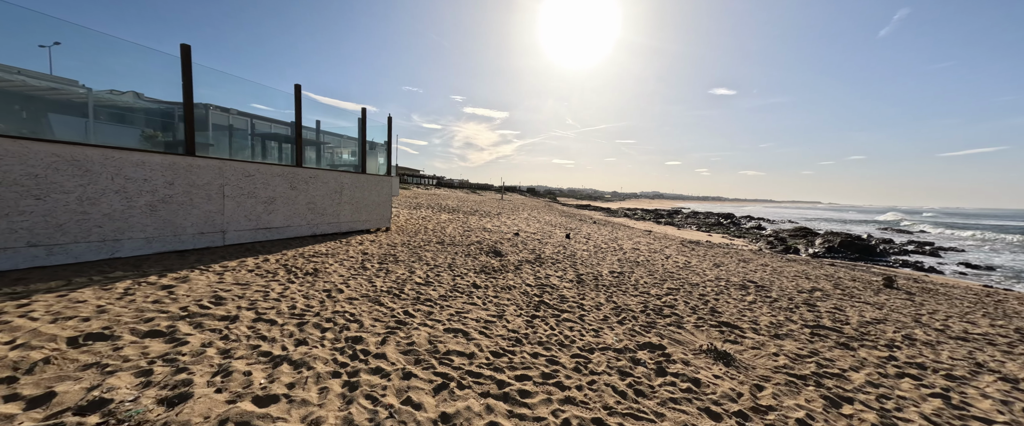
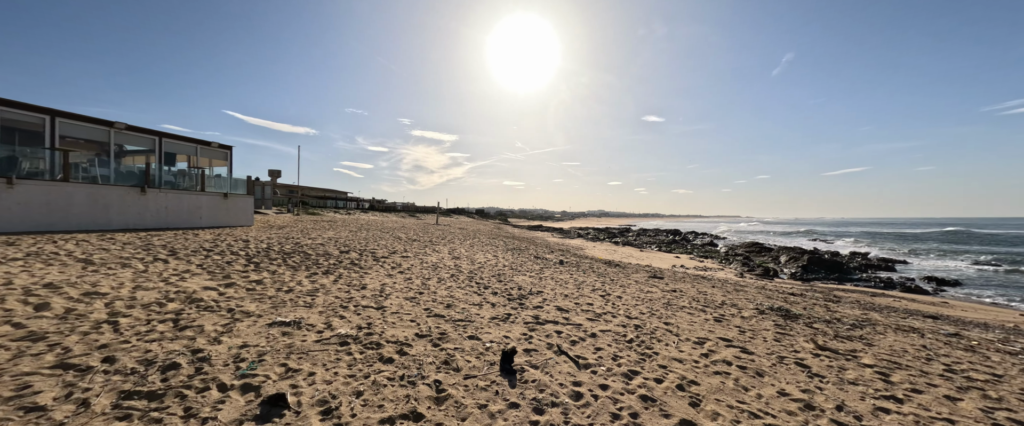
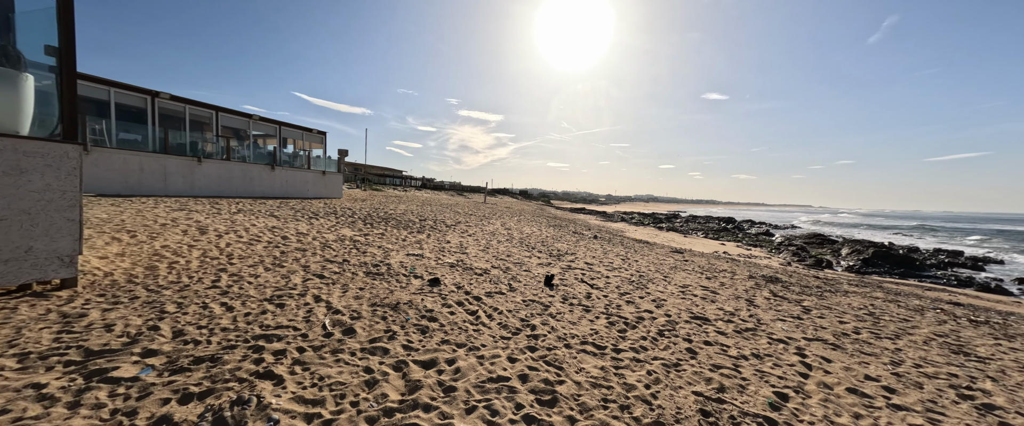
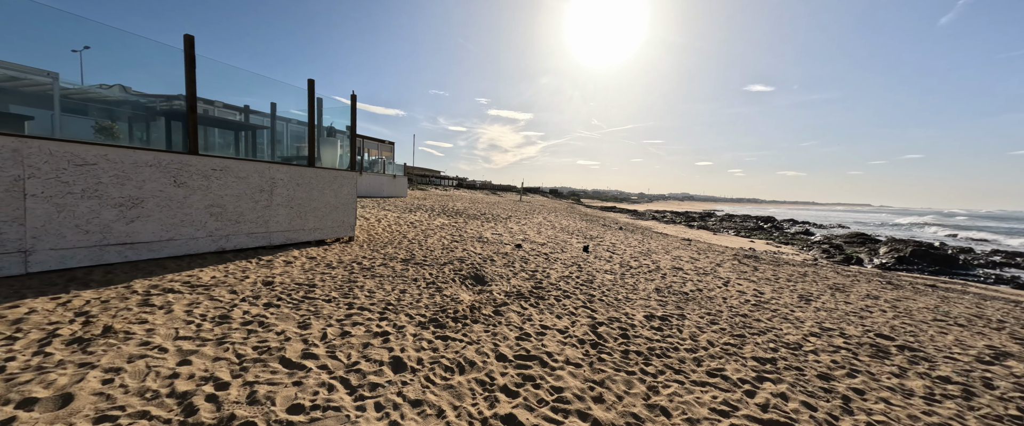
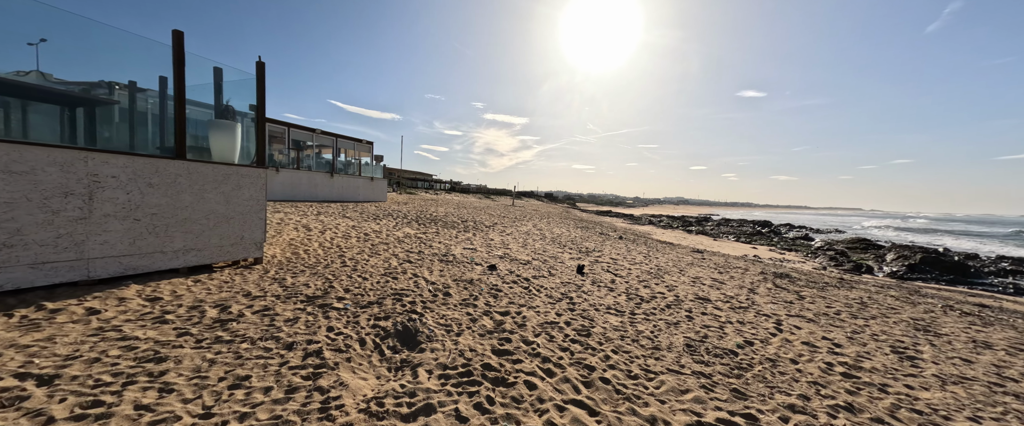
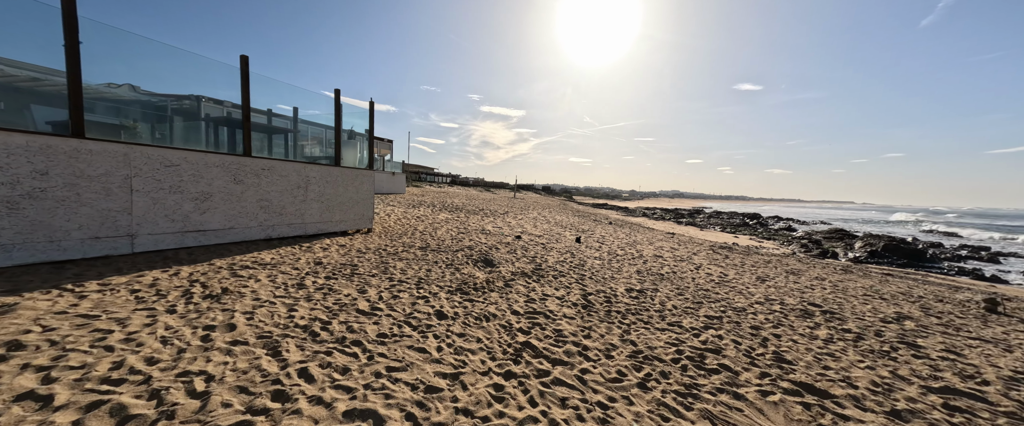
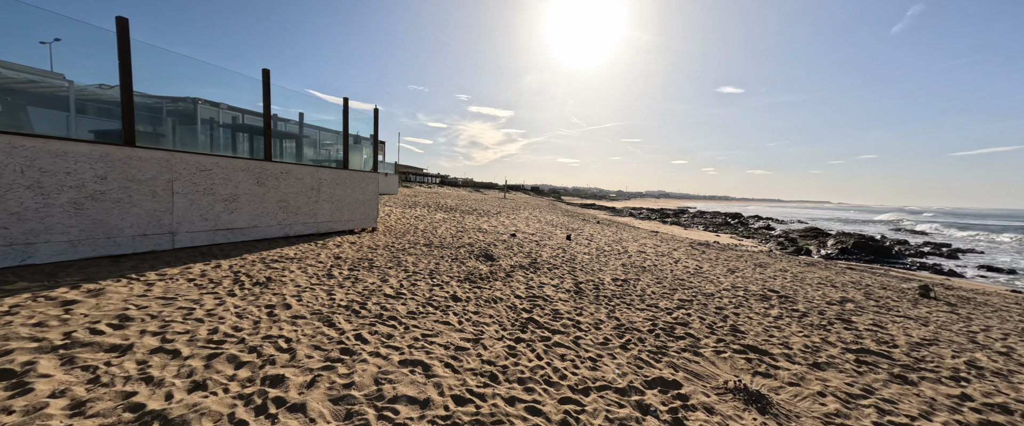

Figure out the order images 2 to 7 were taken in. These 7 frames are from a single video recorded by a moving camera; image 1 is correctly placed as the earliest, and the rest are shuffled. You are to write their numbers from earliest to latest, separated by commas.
7, 6, 4, 5, 3, 2
